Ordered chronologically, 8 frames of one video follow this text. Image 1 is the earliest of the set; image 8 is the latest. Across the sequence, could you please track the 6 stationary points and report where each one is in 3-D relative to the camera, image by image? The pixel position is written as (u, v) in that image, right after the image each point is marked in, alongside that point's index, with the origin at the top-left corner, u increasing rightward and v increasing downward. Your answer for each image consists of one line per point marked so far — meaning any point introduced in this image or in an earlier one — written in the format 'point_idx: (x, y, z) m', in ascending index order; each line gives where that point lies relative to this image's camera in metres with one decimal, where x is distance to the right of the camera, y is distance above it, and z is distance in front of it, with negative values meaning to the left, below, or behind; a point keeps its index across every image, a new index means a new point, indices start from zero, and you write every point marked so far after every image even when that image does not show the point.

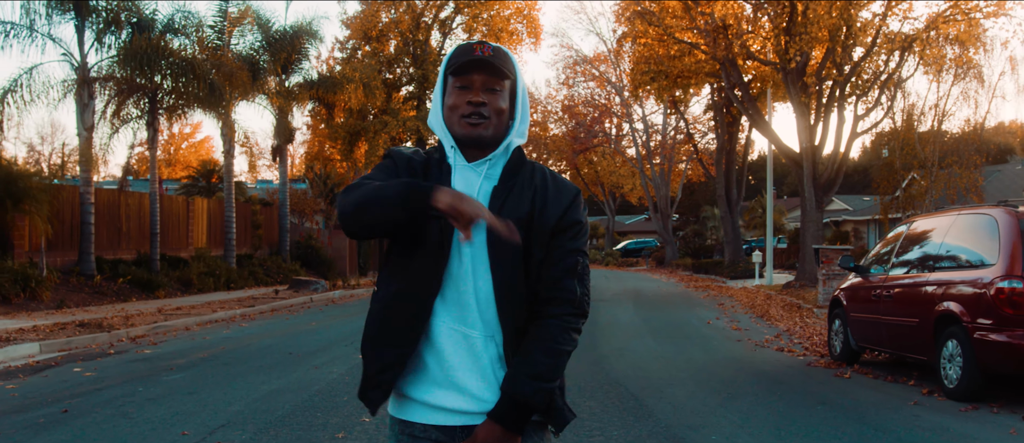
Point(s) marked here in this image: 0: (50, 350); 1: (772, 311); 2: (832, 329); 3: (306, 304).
0: (-6.3, -1.7, +11.1) m
1: (+4.8, -1.7, +15.2) m
2: (+3.7, -1.3, +9.5) m
3: (-4.7, -1.9, +18.6) m
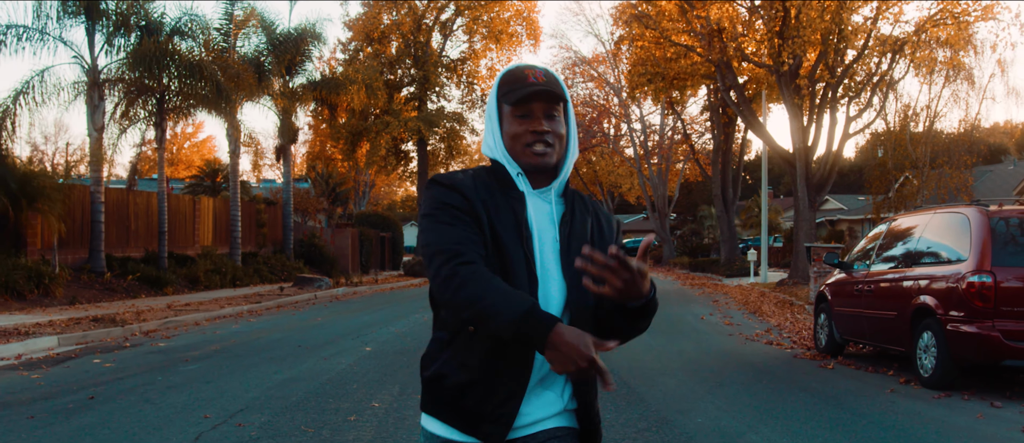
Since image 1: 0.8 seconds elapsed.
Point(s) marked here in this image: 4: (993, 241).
0: (-6.3, -1.7, +11.5) m
1: (+4.8, -1.6, +15.6) m
2: (+3.8, -1.2, +10.0) m
3: (-4.7, -1.8, +19.0) m
4: (+4.3, -0.2, +7.2) m
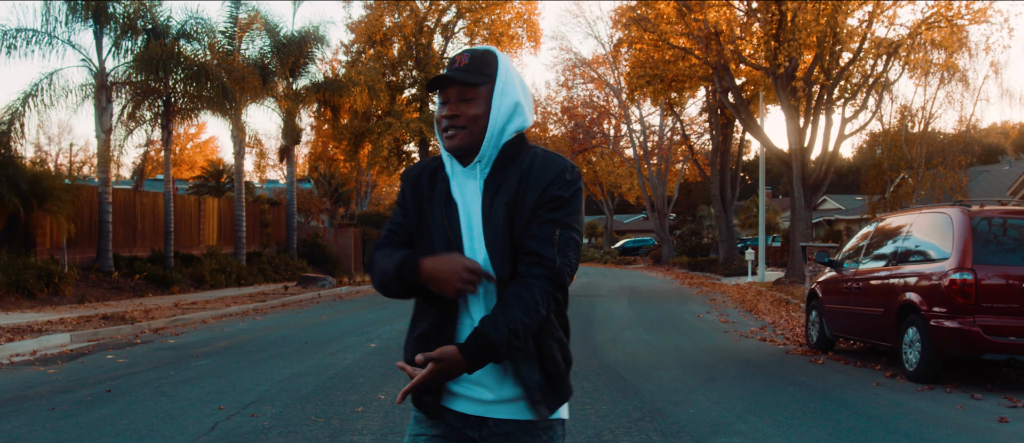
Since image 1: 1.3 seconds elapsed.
0: (-6.3, -1.7, +11.8) m
1: (+4.9, -1.6, +15.9) m
2: (+3.8, -1.2, +10.3) m
3: (-4.7, -1.8, +19.3) m
4: (+4.3, -0.2, +7.5) m
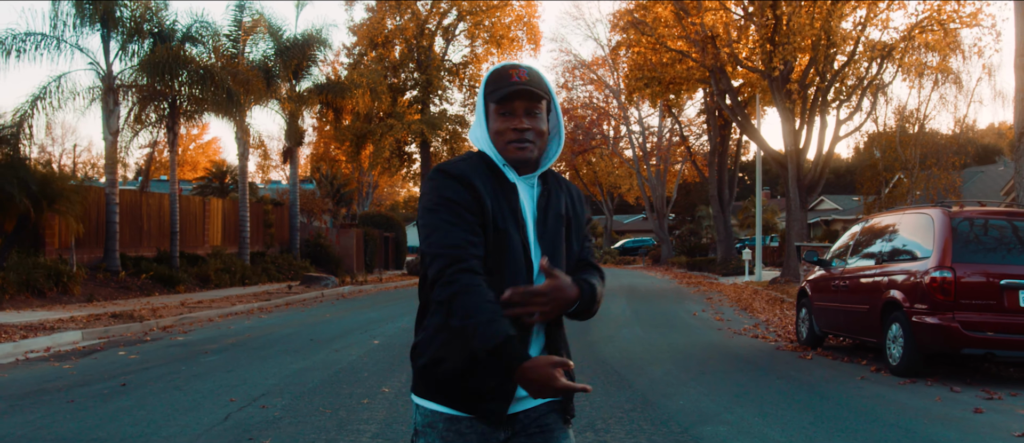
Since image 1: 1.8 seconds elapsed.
0: (-6.3, -1.7, +12.1) m
1: (+4.9, -1.6, +16.3) m
2: (+3.7, -1.2, +10.6) m
3: (-4.7, -1.9, +19.7) m
4: (+4.3, -0.2, +7.8) m
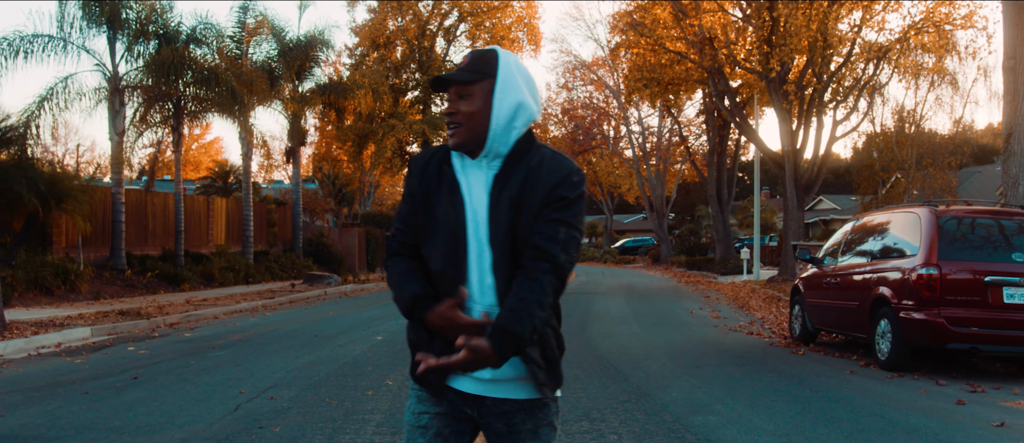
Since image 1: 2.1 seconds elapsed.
0: (-6.3, -1.7, +12.4) m
1: (+4.9, -1.6, +16.5) m
2: (+3.7, -1.2, +10.8) m
3: (-4.7, -1.8, +19.9) m
4: (+4.2, -0.2, +8.1) m
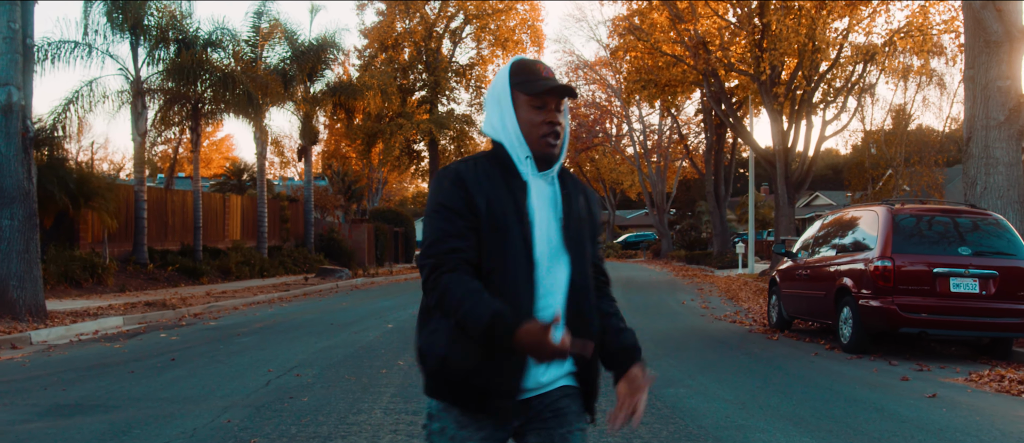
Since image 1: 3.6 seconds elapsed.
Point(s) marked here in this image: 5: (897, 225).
0: (-6.3, -1.7, +13.4) m
1: (+4.9, -1.5, +17.4) m
2: (+3.7, -1.2, +11.7) m
3: (-4.6, -1.7, +20.9) m
4: (+4.2, -0.1, +9.0) m
5: (+4.2, 0.0, +9.0) m
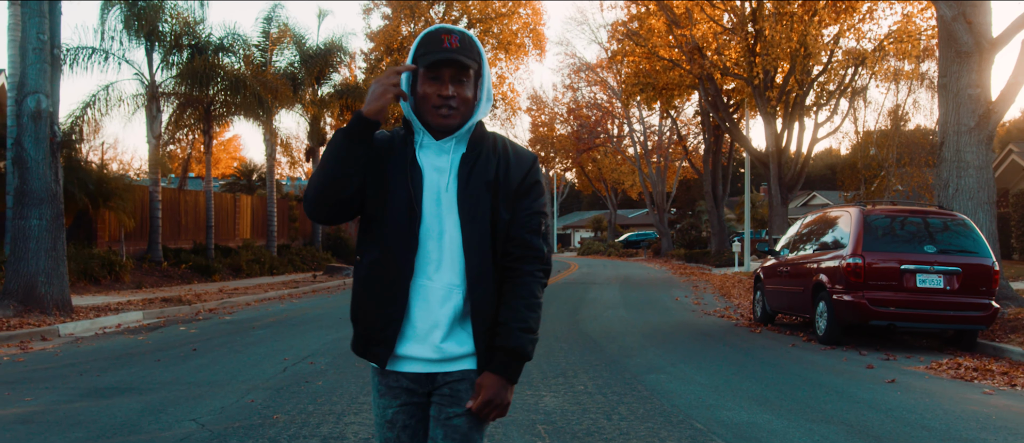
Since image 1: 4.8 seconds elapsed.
0: (-6.3, -1.7, +14.1) m
1: (+4.9, -1.5, +18.1) m
2: (+3.7, -1.2, +12.4) m
3: (-4.6, -1.7, +21.6) m
4: (+4.2, -0.1, +9.6) m
5: (+4.2, 0.0, +9.7) m
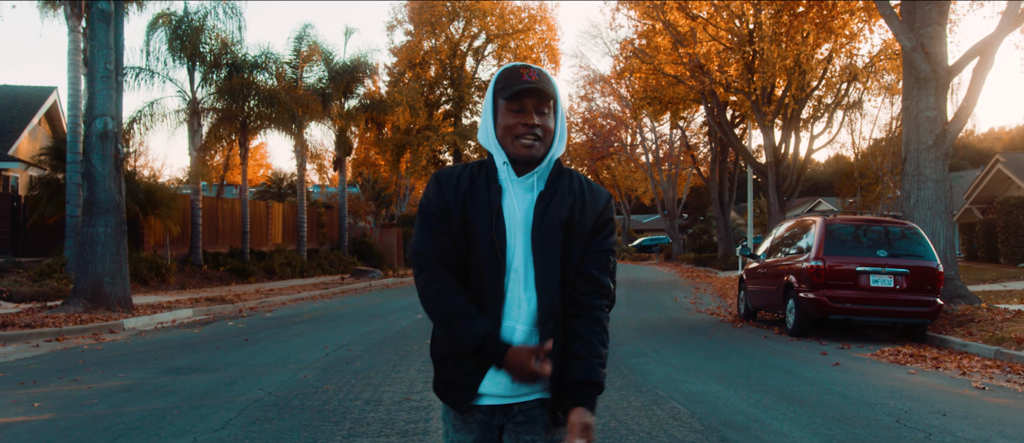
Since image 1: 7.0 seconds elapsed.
0: (-6.0, -1.8, +15.8) m
1: (+5.2, -1.7, +19.4) m
2: (+3.9, -1.3, +13.8) m
3: (-4.2, -1.9, +23.2) m
4: (+4.3, -0.2, +11.0) m
5: (+4.3, -0.2, +11.1) m
